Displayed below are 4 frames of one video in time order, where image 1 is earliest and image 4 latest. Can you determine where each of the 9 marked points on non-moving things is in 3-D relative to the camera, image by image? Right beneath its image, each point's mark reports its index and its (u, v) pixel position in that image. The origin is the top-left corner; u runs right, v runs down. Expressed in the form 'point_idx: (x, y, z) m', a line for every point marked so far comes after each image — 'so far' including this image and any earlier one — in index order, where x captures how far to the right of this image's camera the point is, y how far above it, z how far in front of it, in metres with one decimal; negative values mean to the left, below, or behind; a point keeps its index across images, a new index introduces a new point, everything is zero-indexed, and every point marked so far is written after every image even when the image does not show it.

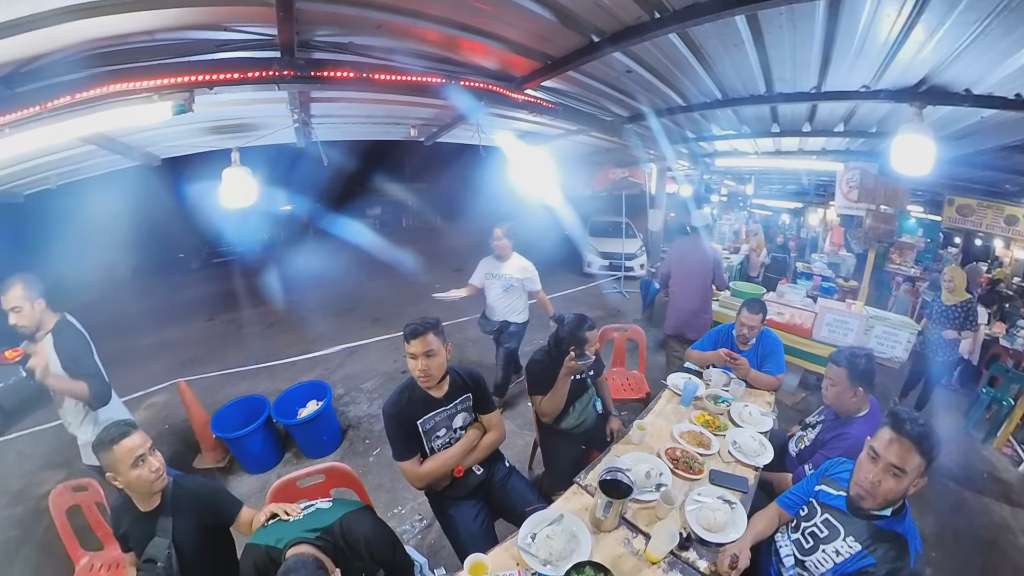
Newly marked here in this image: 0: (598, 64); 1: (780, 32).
0: (+0.5, +1.3, +3.4) m
1: (+1.3, +1.2, +2.8) m
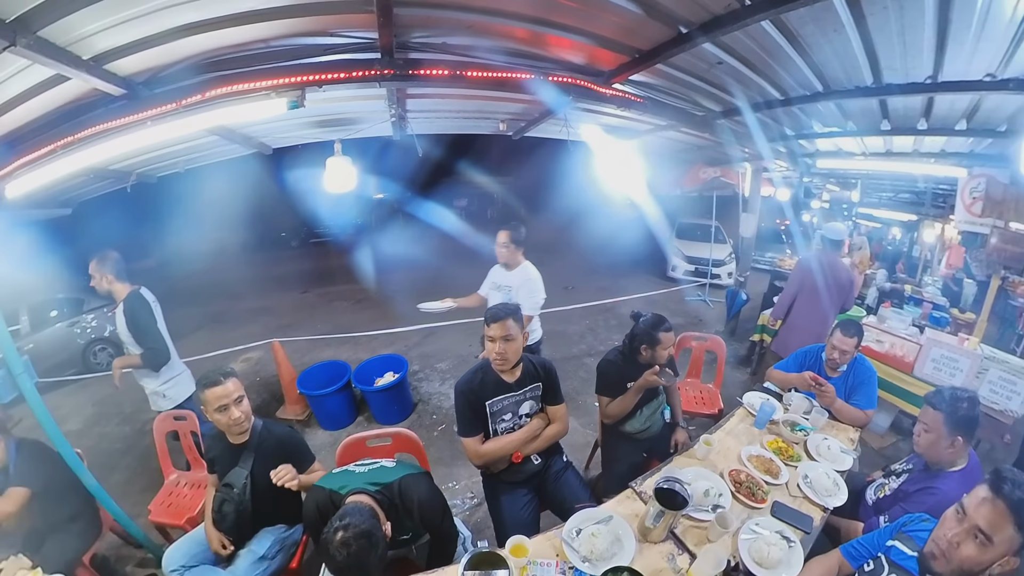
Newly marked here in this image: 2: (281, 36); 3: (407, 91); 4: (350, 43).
0: (+1.0, +1.3, +3.2) m
1: (+1.6, +1.1, +2.4) m
2: (-1.2, +1.3, +3.0) m
3: (-0.6, +1.2, +3.5) m
4: (-0.9, +1.4, +3.3) m
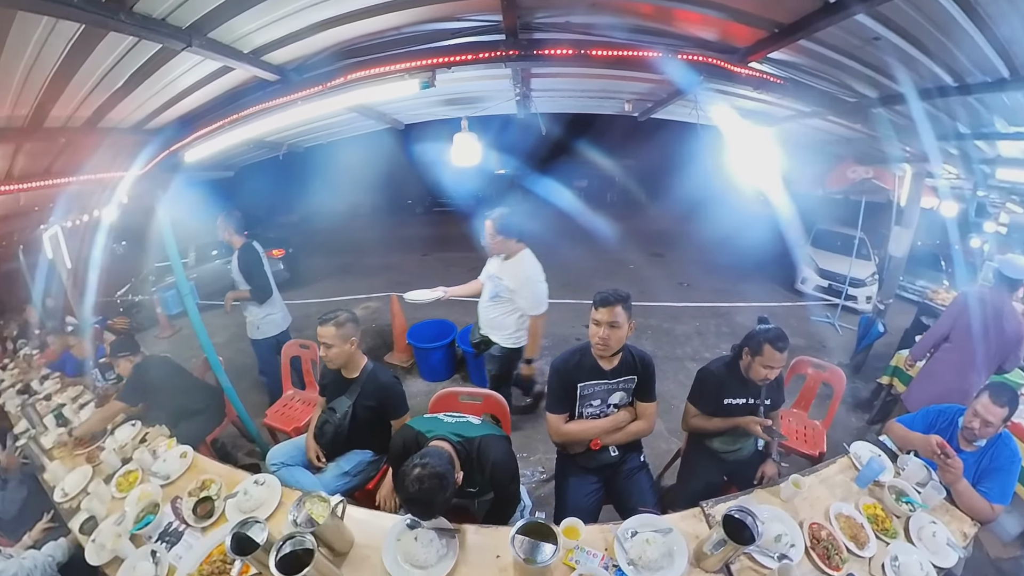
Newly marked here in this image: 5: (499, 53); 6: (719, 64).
0: (+1.5, +1.2, +2.6) m
1: (+1.7, +0.9, +1.7) m
2: (-0.5, +1.5, +3.3) m
3: (+0.1, +1.3, +3.6) m
4: (-0.2, +1.6, +3.4) m
5: (-0.1, +1.4, +3.4) m
6: (+1.2, +1.2, +3.2) m
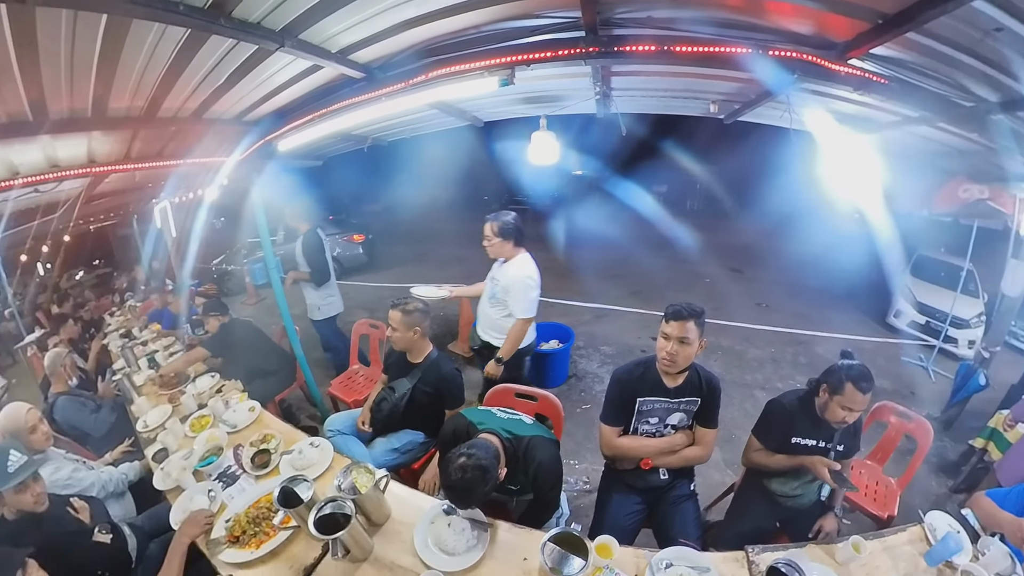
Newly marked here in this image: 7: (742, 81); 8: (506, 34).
0: (+1.7, +1.0, +2.2) m
1: (+1.6, +0.7, +1.3) m
2: (-0.1, +1.5, +3.4) m
3: (+0.6, +1.3, +3.5) m
4: (+0.3, +1.5, +3.4) m
5: (+0.4, +1.4, +3.3) m
6: (+1.5, +1.1, +2.8) m
7: (+1.3, +1.1, +3.2) m
8: (0.0, +1.5, +3.4) m
